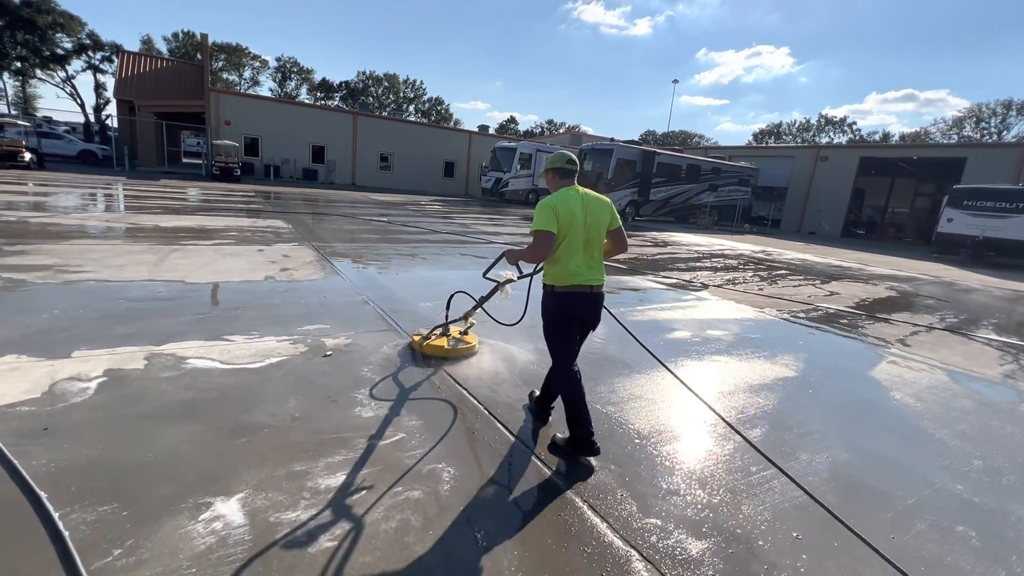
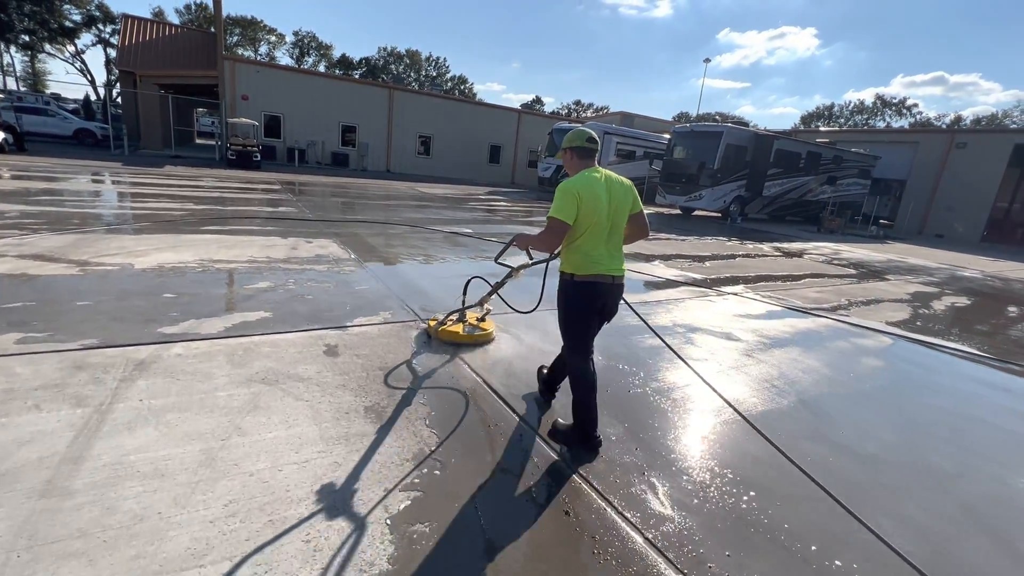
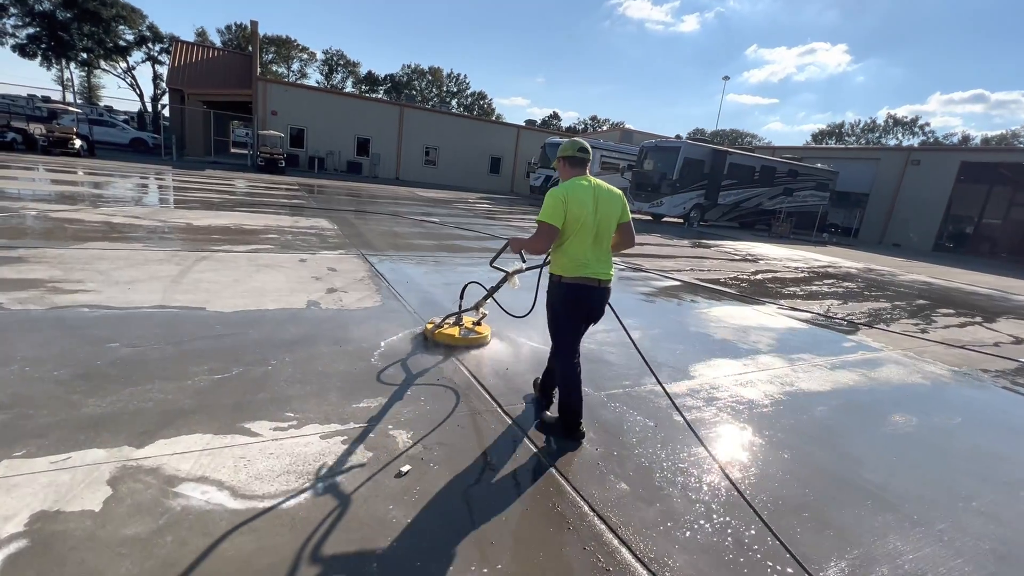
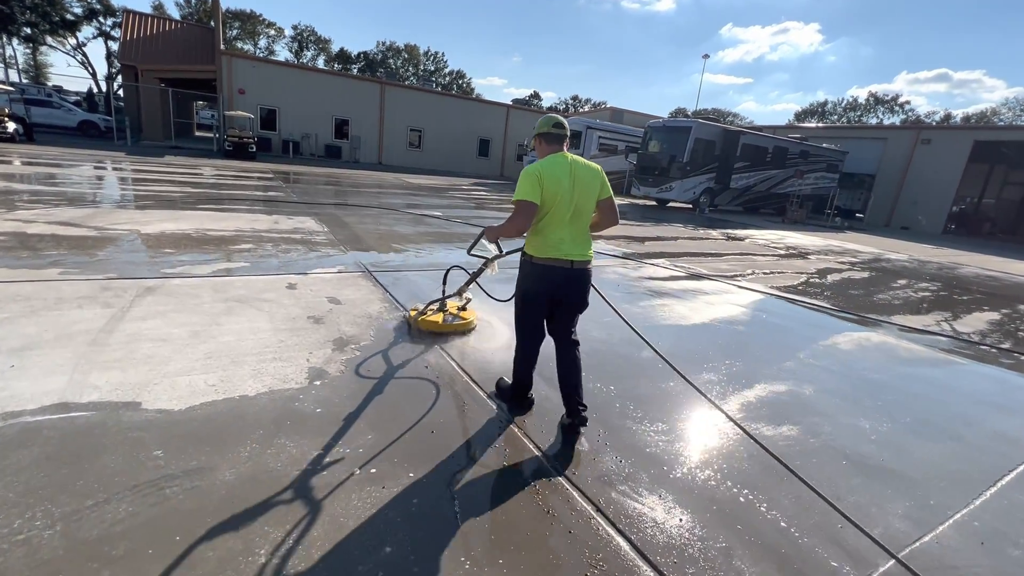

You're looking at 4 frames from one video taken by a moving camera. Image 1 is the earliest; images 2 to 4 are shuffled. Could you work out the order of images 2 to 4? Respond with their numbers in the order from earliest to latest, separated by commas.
3, 4, 2
